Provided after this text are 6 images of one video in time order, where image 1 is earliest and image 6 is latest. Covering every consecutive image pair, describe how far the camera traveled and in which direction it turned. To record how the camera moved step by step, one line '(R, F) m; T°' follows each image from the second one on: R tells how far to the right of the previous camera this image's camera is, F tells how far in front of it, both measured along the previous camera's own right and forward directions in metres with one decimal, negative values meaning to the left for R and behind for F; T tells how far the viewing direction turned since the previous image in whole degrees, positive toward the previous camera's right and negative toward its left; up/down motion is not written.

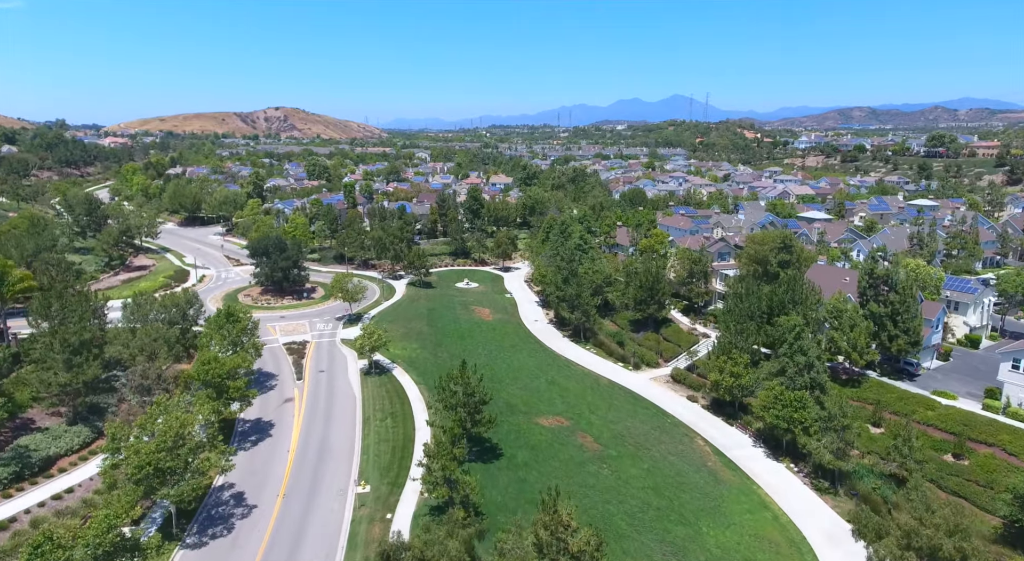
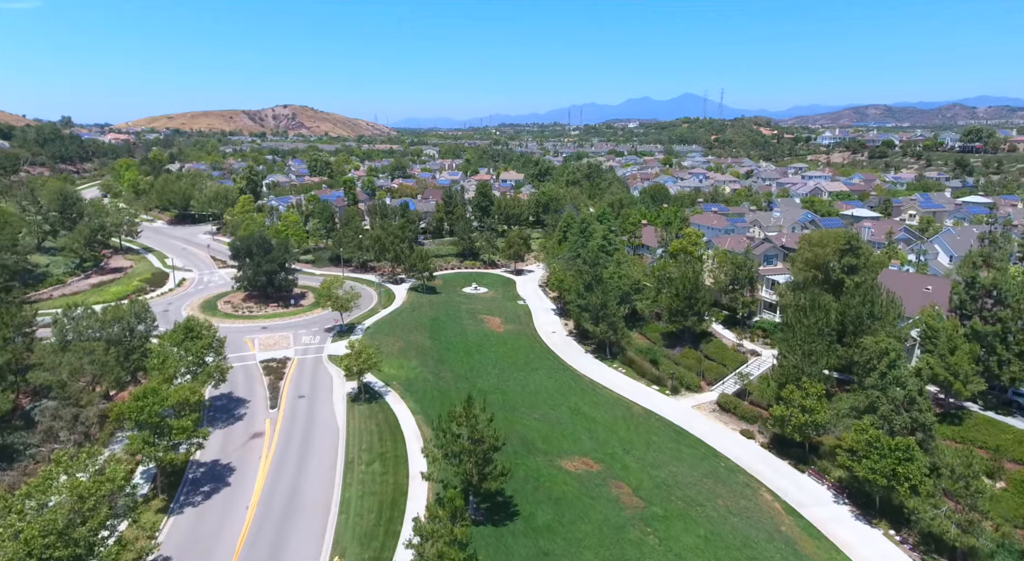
(-0.4, +8.2) m; -1°
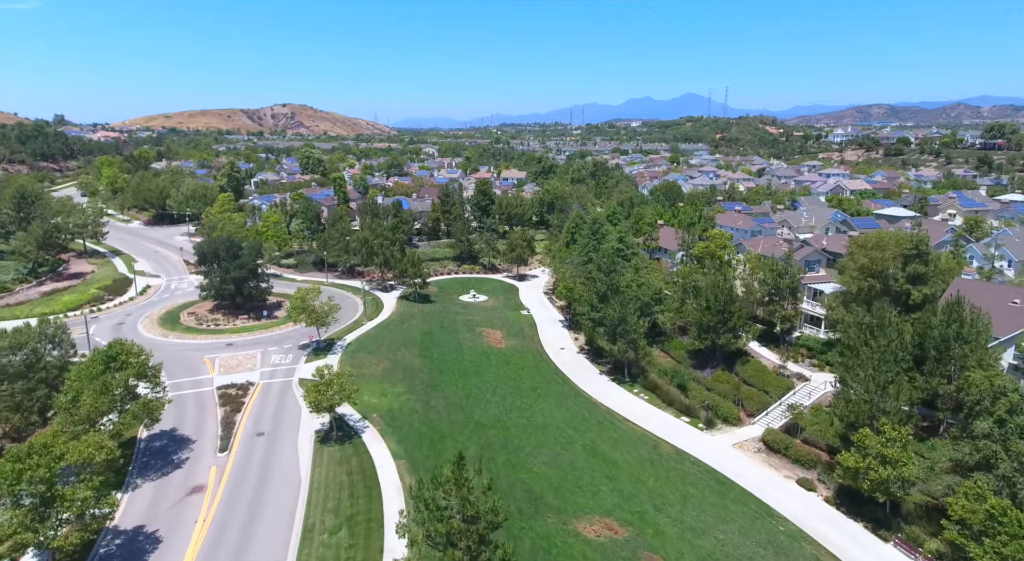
(-0.1, +7.3) m; 0°
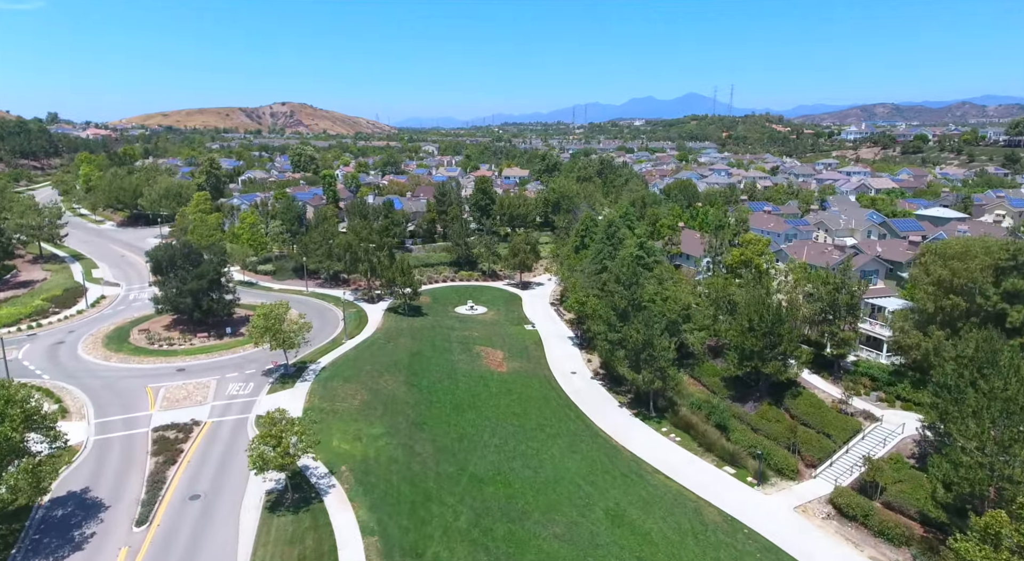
(-0.1, +7.4) m; 0°
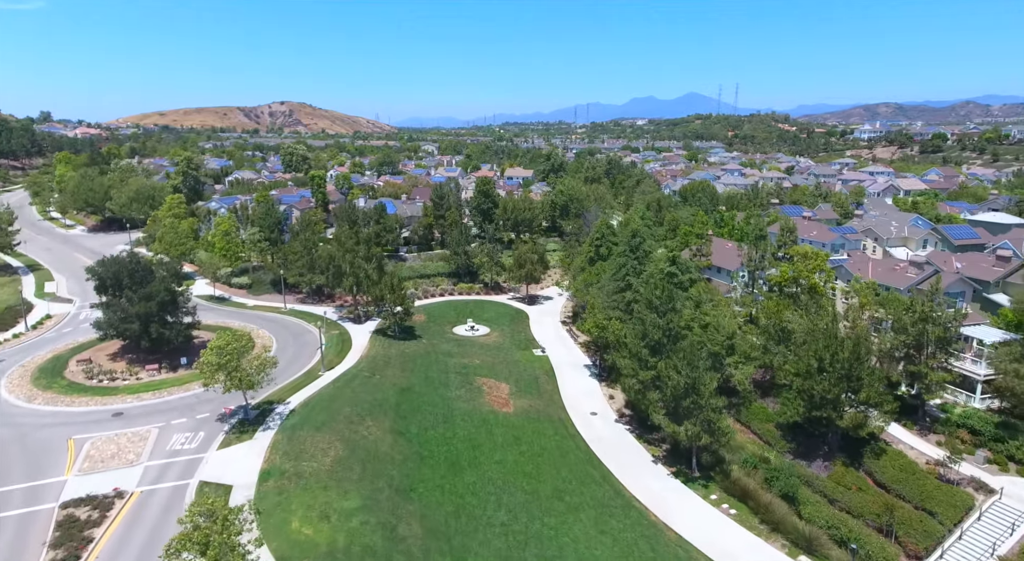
(-0.4, +7.3) m; 0°
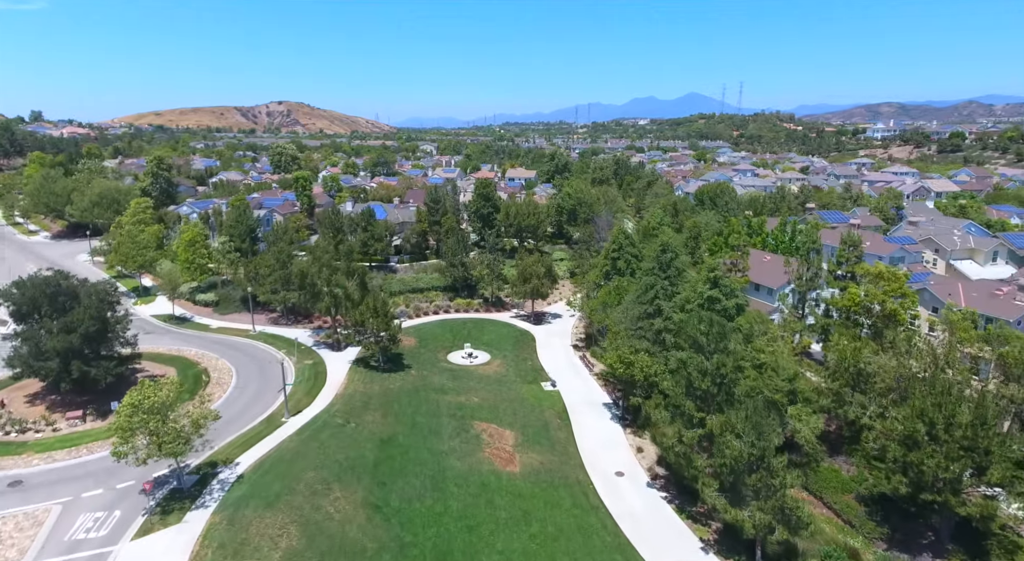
(-0.3, +7.2) m; 0°
